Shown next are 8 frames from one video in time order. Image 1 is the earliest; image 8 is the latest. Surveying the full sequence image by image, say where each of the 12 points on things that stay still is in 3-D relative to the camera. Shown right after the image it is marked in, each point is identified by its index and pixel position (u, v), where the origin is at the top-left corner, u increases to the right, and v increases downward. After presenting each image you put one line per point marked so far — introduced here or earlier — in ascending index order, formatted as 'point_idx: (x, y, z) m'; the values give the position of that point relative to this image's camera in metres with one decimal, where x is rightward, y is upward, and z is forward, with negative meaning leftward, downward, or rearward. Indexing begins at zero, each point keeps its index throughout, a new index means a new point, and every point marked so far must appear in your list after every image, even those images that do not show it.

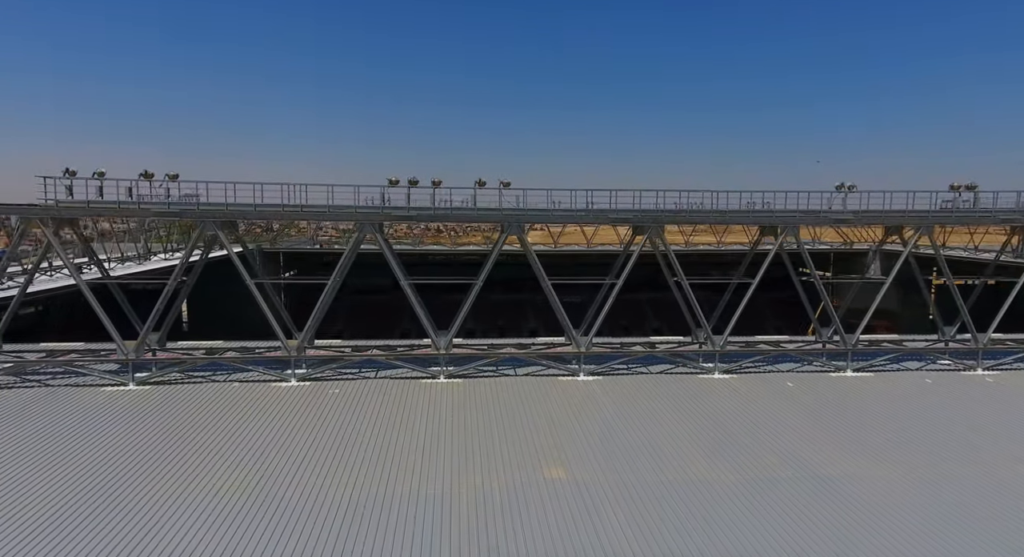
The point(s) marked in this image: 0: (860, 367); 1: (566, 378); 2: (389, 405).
0: (+11.1, -2.9, +19.6) m
1: (+1.7, -3.1, +19.0) m
2: (-3.5, -3.5, +17.3) m
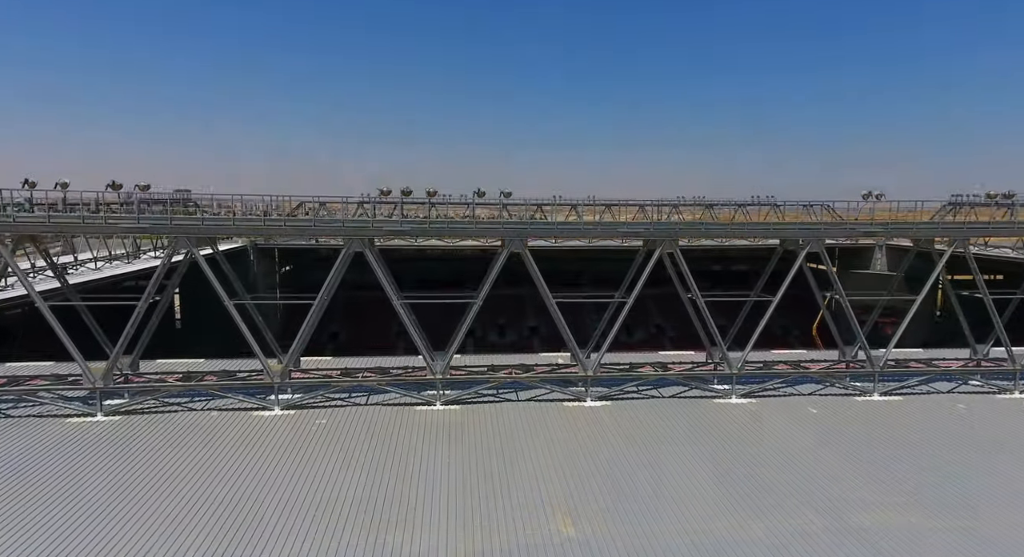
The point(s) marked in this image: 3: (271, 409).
0: (+11.1, -3.3, +18.3) m
1: (+1.8, -3.6, +17.6) m
2: (-3.4, -4.0, +15.9) m
3: (-6.5, -3.5, +16.6) m
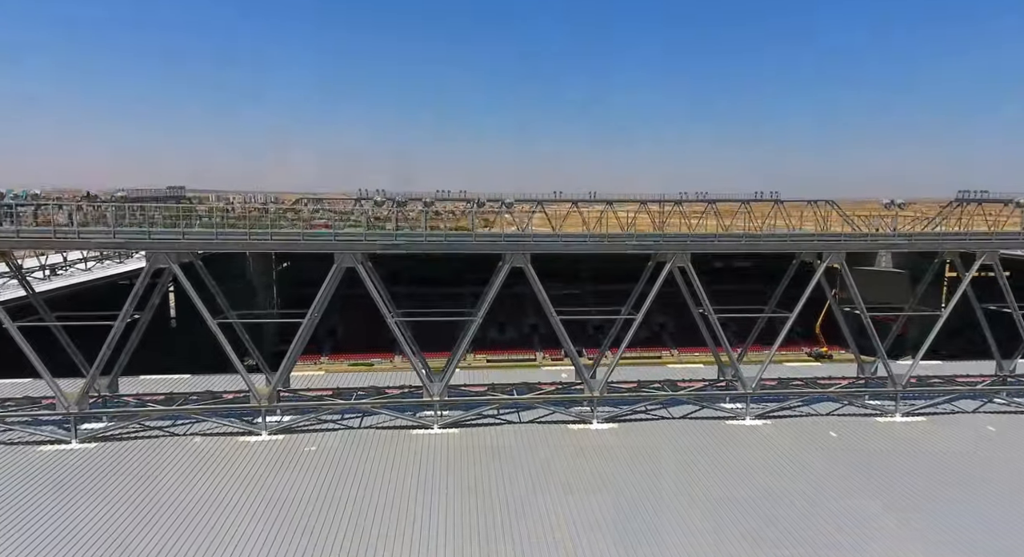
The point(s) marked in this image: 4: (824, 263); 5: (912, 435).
0: (+11.1, -3.7, +17.3) m
1: (+1.8, -4.0, +16.7) m
2: (-3.4, -4.5, +15.0) m
3: (-6.4, -3.9, +15.6) m
4: (+8.6, +0.4, +16.9) m
5: (+10.6, -4.1, +16.5) m
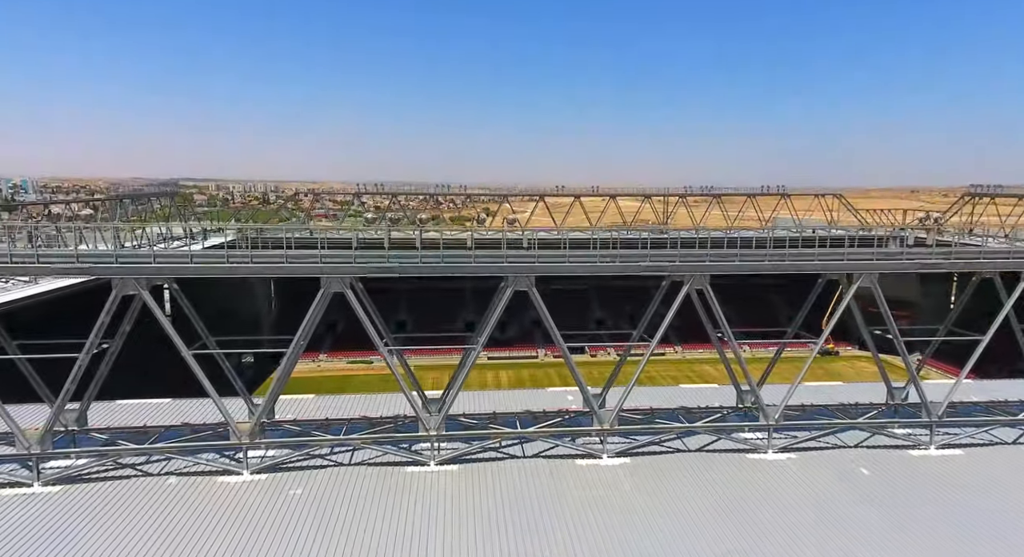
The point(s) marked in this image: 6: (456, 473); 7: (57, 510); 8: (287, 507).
0: (+11.2, -4.3, +16.0) m
1: (+1.9, -4.6, +15.4) m
2: (-3.3, -5.0, +13.7) m
3: (-6.4, -4.5, +14.3) m
4: (+8.7, -0.1, +15.6) m
5: (+10.7, -4.7, +15.2) m
6: (-1.3, -4.7, +14.9) m
7: (-9.5, -4.9, +13.1) m
8: (-4.9, -5.0, +13.6) m
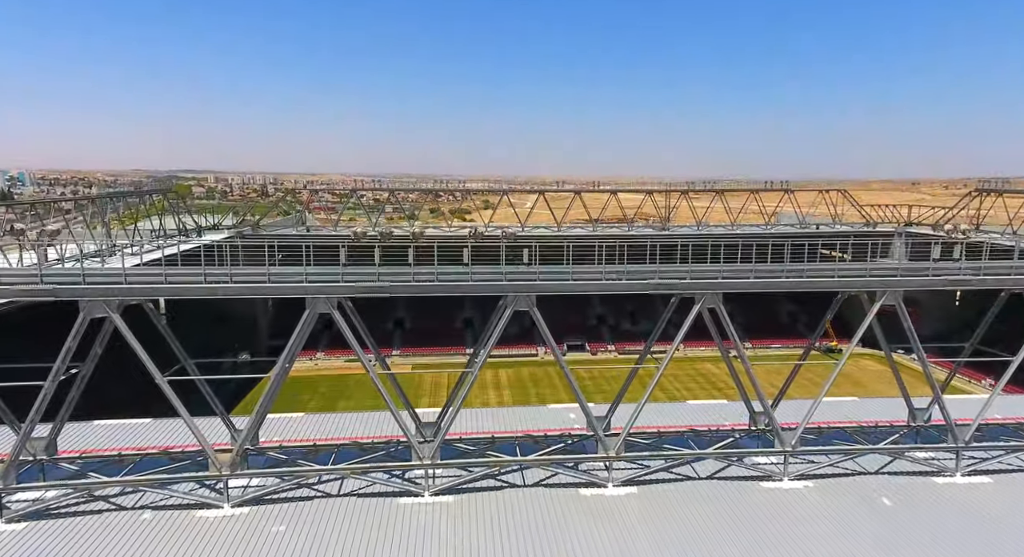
0: (+11.2, -4.7, +15.1) m
1: (+1.9, -5.0, +14.5) m
2: (-3.3, -5.5, +12.8) m
3: (-6.4, -4.9, +13.4) m
4: (+8.6, -0.5, +14.6) m
5: (+10.7, -5.1, +14.3) m
6: (-1.4, -5.1, +14.0) m
7: (-9.5, -5.3, +12.2) m
8: (-4.9, -5.4, +12.6) m
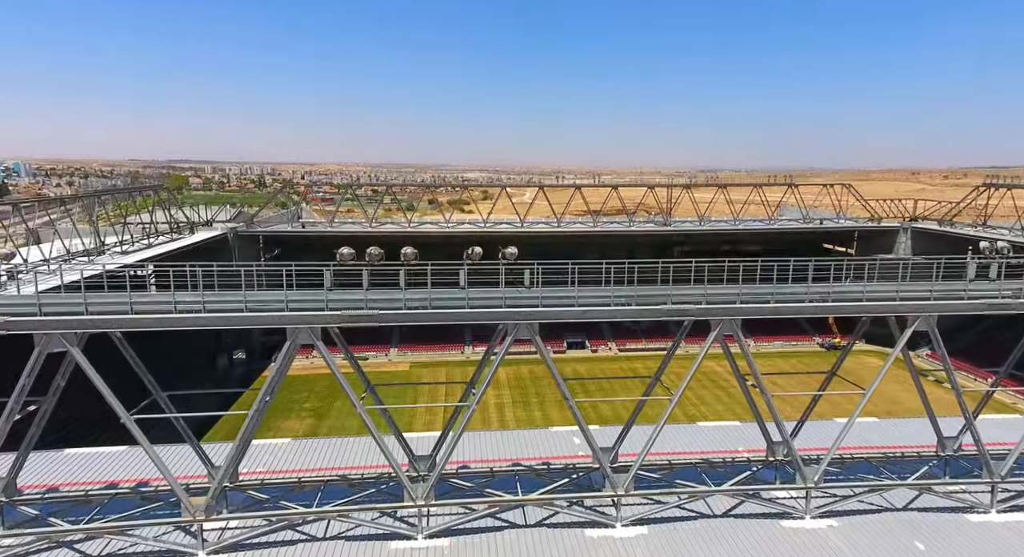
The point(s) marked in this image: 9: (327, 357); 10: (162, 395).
0: (+11.2, -5.1, +14.0) m
1: (+1.9, -5.4, +13.4) m
2: (-3.3, -6.0, +11.7) m
3: (-6.4, -5.4, +12.3) m
4: (+8.7, -1.0, +13.4) m
5: (+10.7, -5.6, +13.2) m
6: (-1.3, -5.6, +12.9) m
7: (-9.5, -5.8, +11.1) m
8: (-4.9, -6.0, +11.6) m
9: (-3.7, -1.6, +12.4) m
10: (-7.3, -2.4, +12.9) m
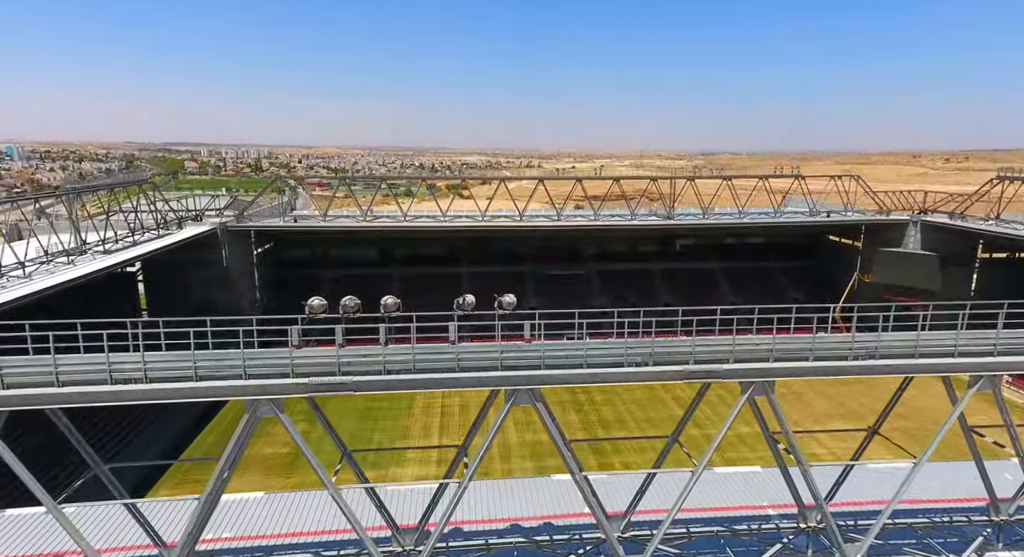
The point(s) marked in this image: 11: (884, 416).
0: (+11.2, -6.1, +12.4) m
1: (+1.8, -6.4, +11.7) m
2: (-3.3, -7.0, +10.0) m
3: (-6.4, -6.4, +10.6) m
4: (+8.6, -2.0, +11.7) m
5: (+10.7, -6.5, +11.5) m
6: (-1.4, -6.6, +11.2) m
7: (-9.5, -6.9, +9.4) m
8: (-4.9, -7.0, +9.9) m
9: (-3.8, -2.5, +10.6) m
10: (-7.3, -3.4, +11.1) m
11: (+8.4, -2.7, +14.1) m
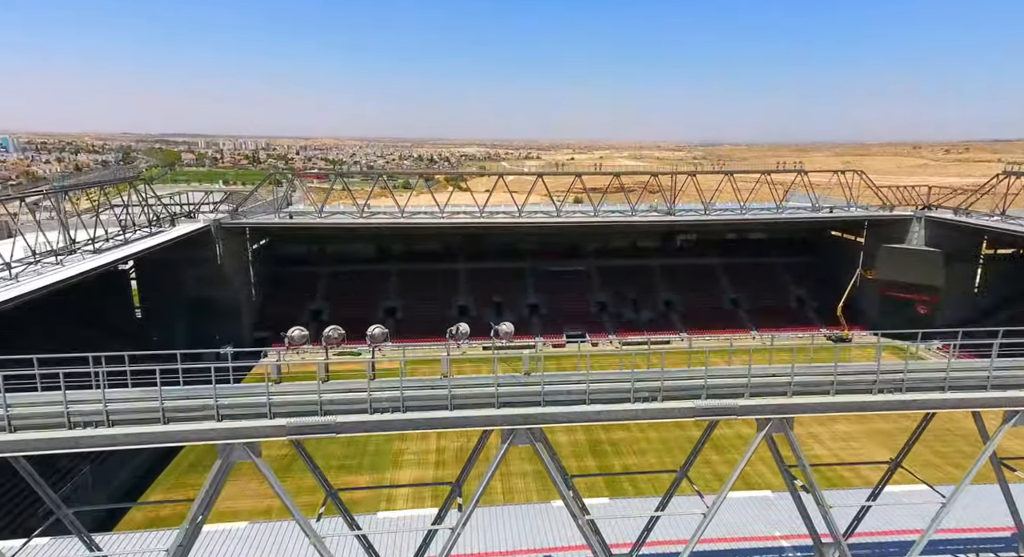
0: (+11.1, -6.5, +11.6) m
1: (+1.8, -6.9, +10.9) m
2: (-3.4, -7.5, +9.2) m
3: (-6.4, -6.9, +9.8) m
4: (+8.6, -2.5, +10.8) m
5: (+10.6, -7.0, +10.8) m
6: (-1.4, -7.0, +10.4) m
7: (-9.6, -7.4, +8.6) m
8: (-4.9, -7.5, +9.1) m
9: (-3.8, -3.0, +9.8) m
10: (-7.3, -3.8, +10.2) m
11: (+8.3, -3.1, +13.3) m
